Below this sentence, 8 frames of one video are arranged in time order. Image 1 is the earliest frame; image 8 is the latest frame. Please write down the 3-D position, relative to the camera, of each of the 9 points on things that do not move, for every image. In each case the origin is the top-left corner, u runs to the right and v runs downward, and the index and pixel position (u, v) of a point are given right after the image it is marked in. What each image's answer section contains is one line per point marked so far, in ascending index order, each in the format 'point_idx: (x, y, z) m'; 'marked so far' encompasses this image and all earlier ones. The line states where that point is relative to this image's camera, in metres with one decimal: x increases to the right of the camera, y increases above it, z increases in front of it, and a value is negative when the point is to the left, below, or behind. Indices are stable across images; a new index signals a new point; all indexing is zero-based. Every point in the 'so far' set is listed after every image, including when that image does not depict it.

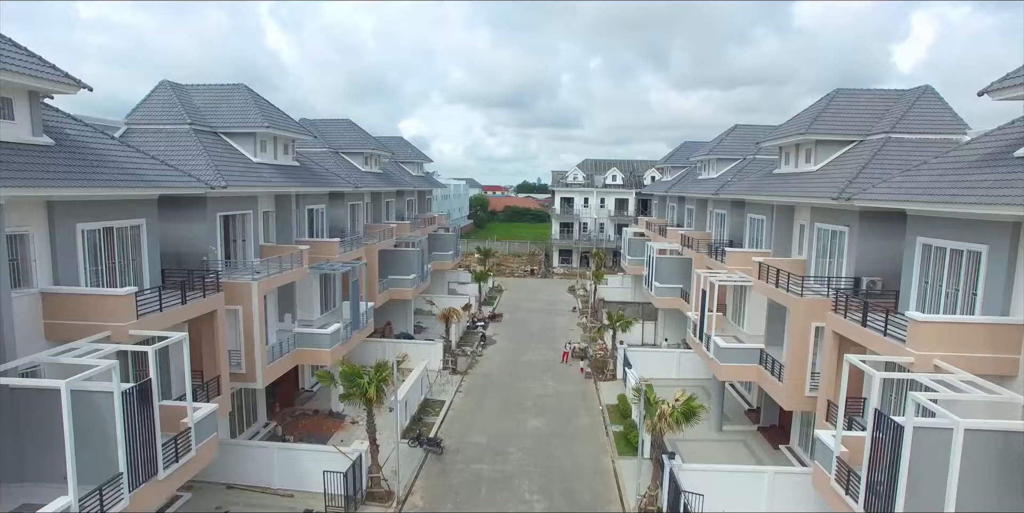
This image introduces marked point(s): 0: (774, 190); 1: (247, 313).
0: (+8.7, +2.2, +18.2) m
1: (-7.2, -1.6, +15.0) m
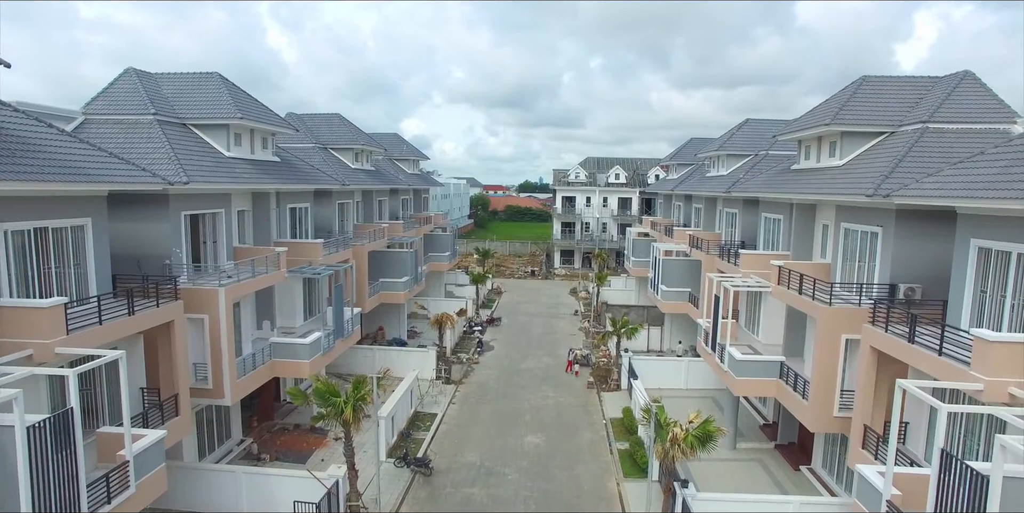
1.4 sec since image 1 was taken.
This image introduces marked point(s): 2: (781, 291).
0: (+8.6, +2.1, +16.7) m
1: (-7.4, -1.7, +13.5) m
2: (+7.6, -1.0, +15.4) m
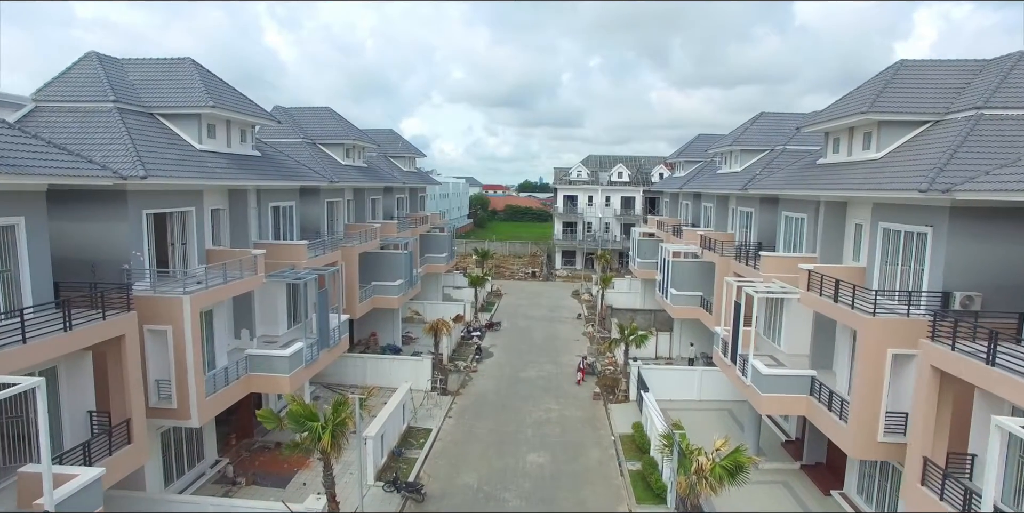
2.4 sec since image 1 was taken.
0: (+8.6, +2.0, +15.2) m
1: (-7.4, -1.8, +12.0) m
2: (+7.6, -1.1, +13.9) m
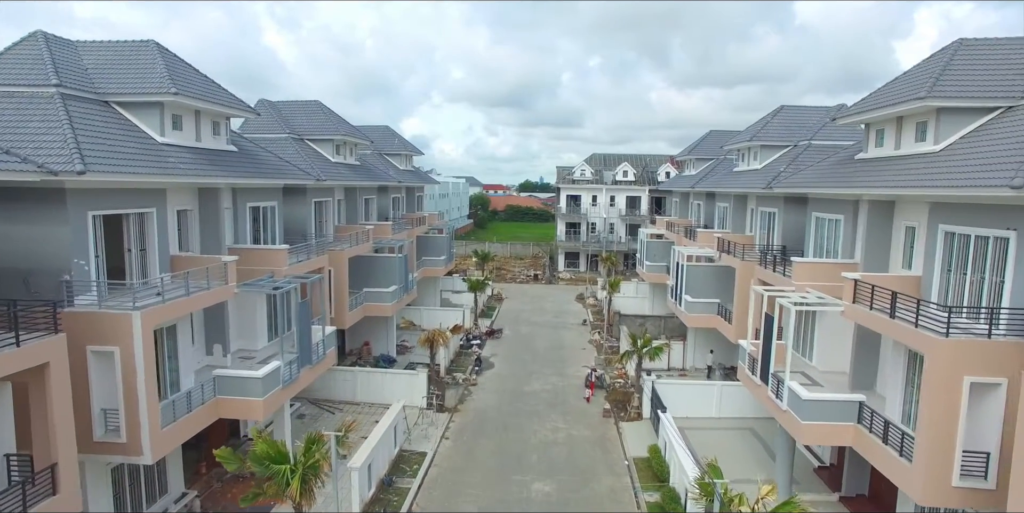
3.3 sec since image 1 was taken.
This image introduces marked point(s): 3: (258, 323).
0: (+8.7, +1.9, +13.5) m
1: (-7.3, -1.9, +10.3) m
2: (+7.7, -1.2, +12.2) m
3: (-7.5, -1.9, +16.4) m
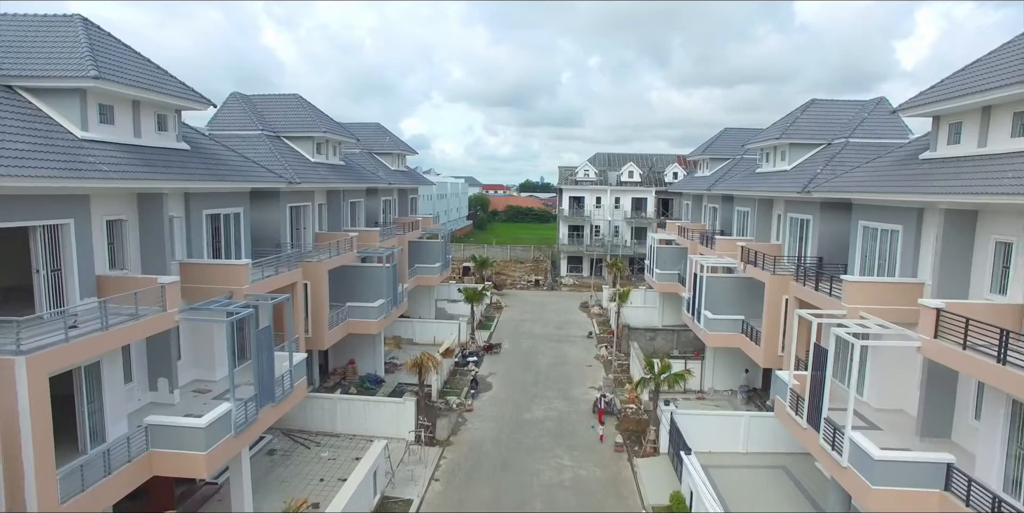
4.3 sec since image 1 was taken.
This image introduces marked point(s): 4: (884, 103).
0: (+8.7, +1.5, +11.1) m
1: (-7.3, -2.4, +7.9) m
2: (+7.7, -1.6, +9.8) m
3: (-7.6, -2.3, +14.0) m
4: (+13.1, +5.4, +19.1) m
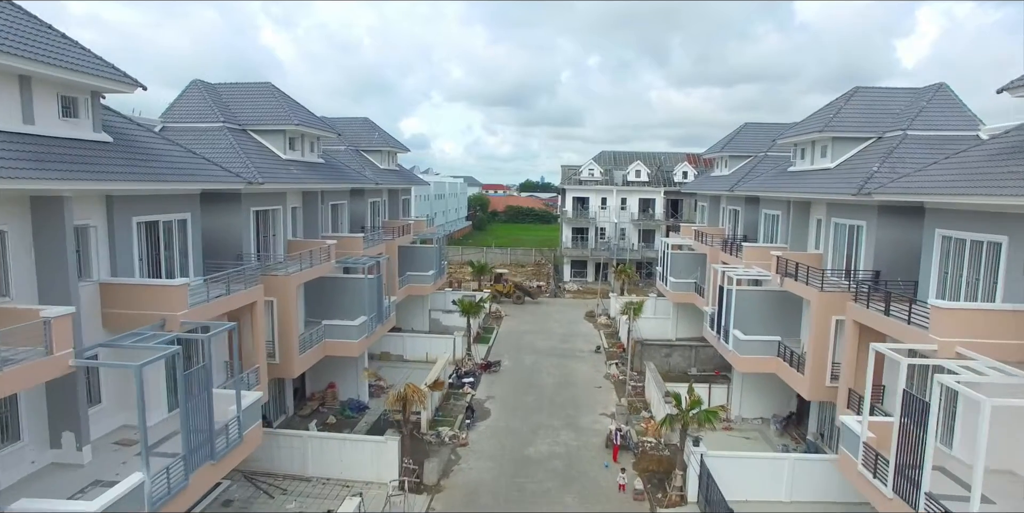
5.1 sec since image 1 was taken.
0: (+8.7, +1.1, +8.4) m
1: (-7.2, -2.7, +5.2) m
2: (+7.7, -2.0, +7.1) m
3: (-7.5, -2.7, +11.3) m
4: (+13.1, +5.1, +16.4) m
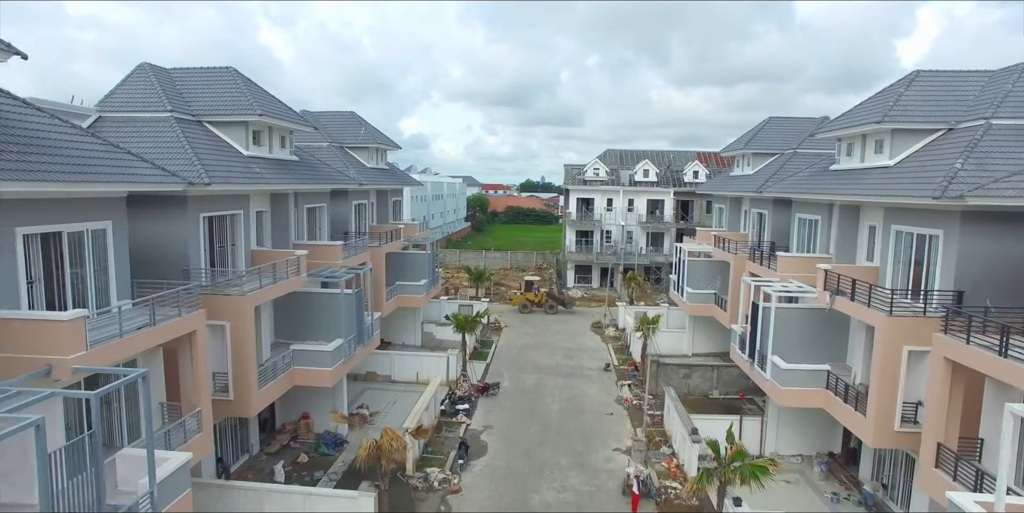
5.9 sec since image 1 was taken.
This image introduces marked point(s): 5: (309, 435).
0: (+8.7, +0.7, +5.7) m
1: (-7.2, -3.1, +2.5) m
2: (+7.8, -2.4, +4.4) m
3: (-7.5, -3.1, +8.6) m
4: (+13.1, +4.7, +13.7) m
5: (-6.5, -5.7, +17.1) m
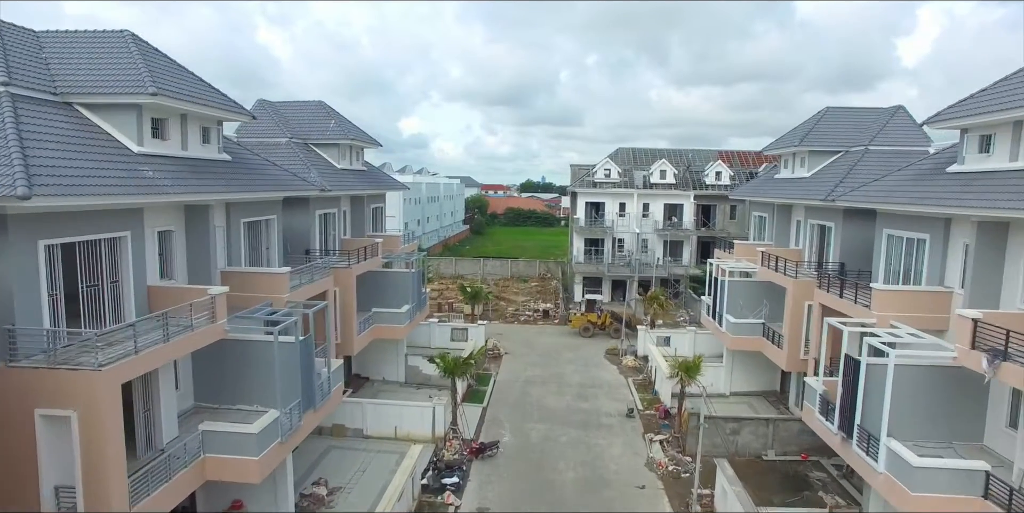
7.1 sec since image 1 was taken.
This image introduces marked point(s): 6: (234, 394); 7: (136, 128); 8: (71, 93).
0: (+8.8, -0.1, +0.9) m
1: (-7.1, -4.0, -2.3) m
2: (+7.8, -3.2, -0.4) m
3: (-7.4, -3.9, +3.8) m
4: (+13.2, +3.9, +8.9) m
5: (-6.4, -6.5, +12.4) m
6: (-6.5, -3.1, +12.0) m
7: (-7.9, +2.7, +11.4) m
8: (-8.8, +3.3, +10.9) m
